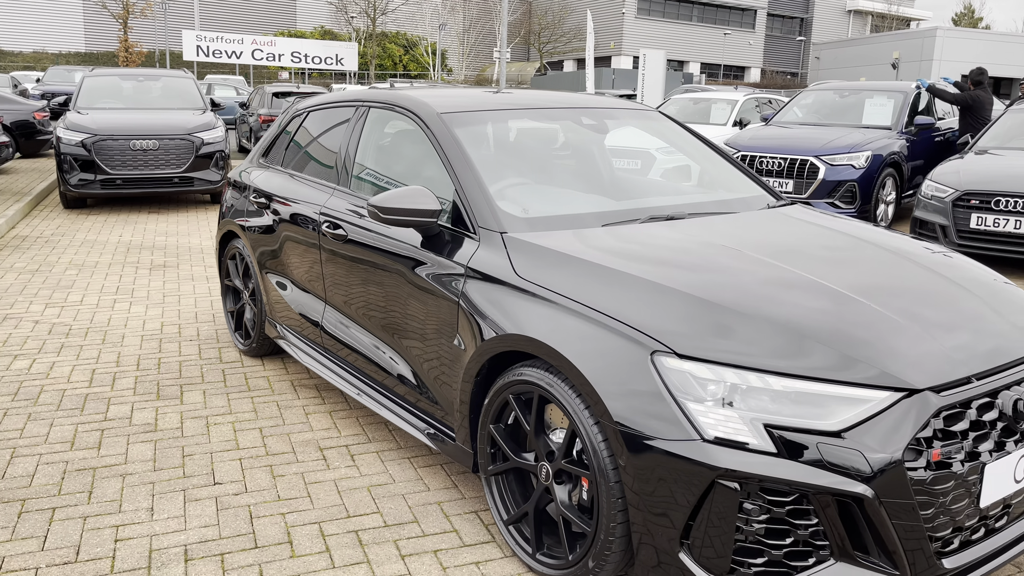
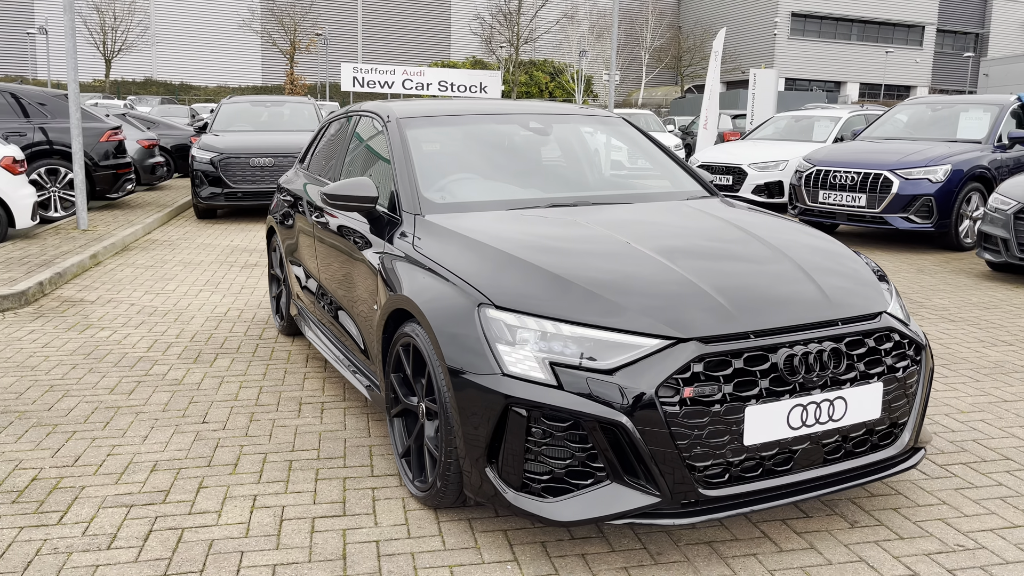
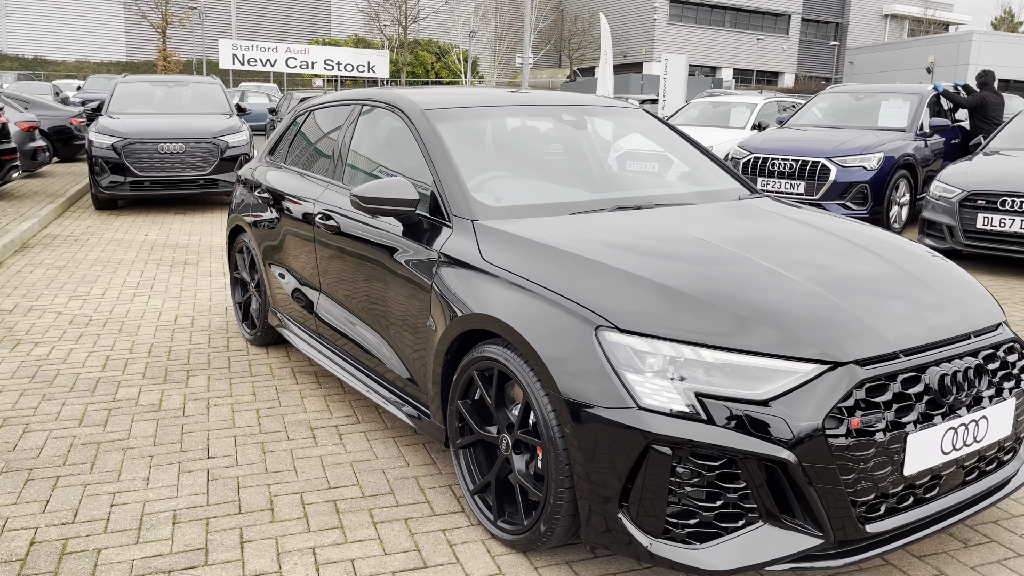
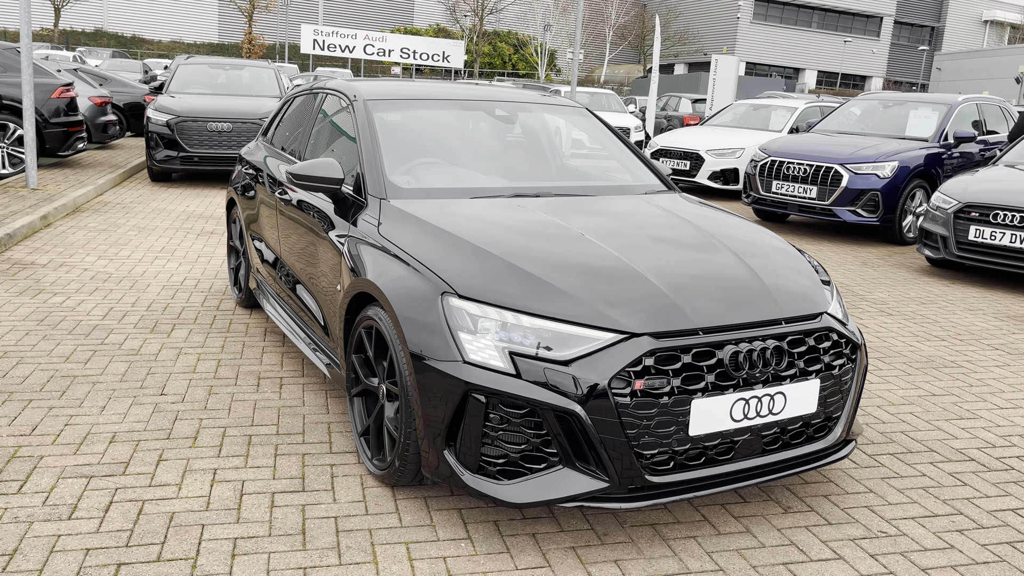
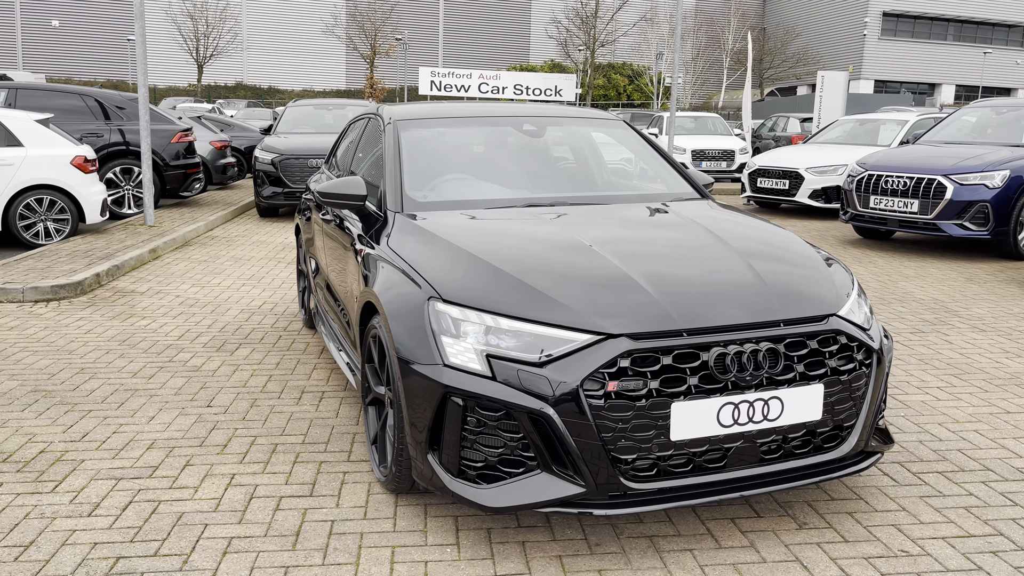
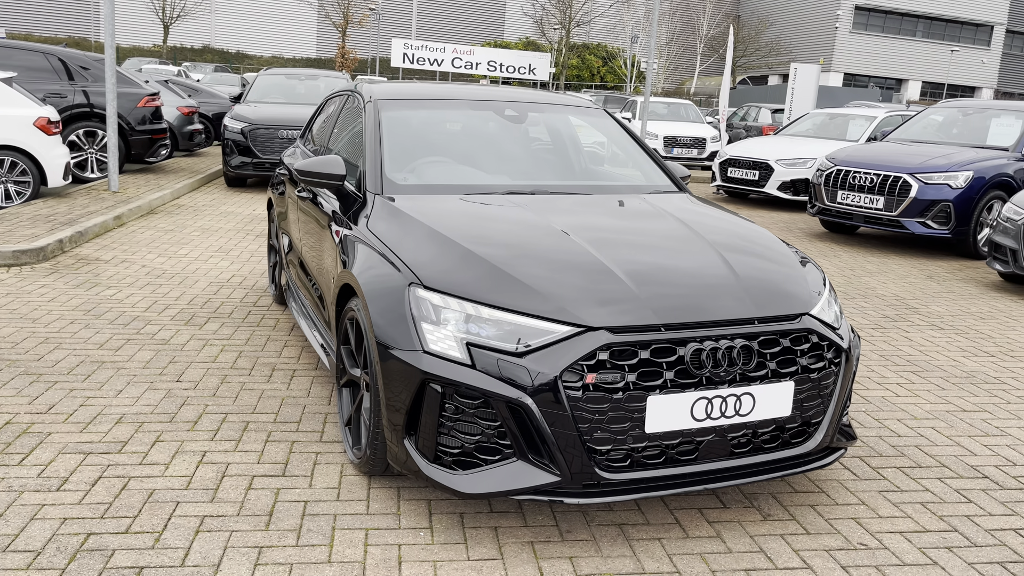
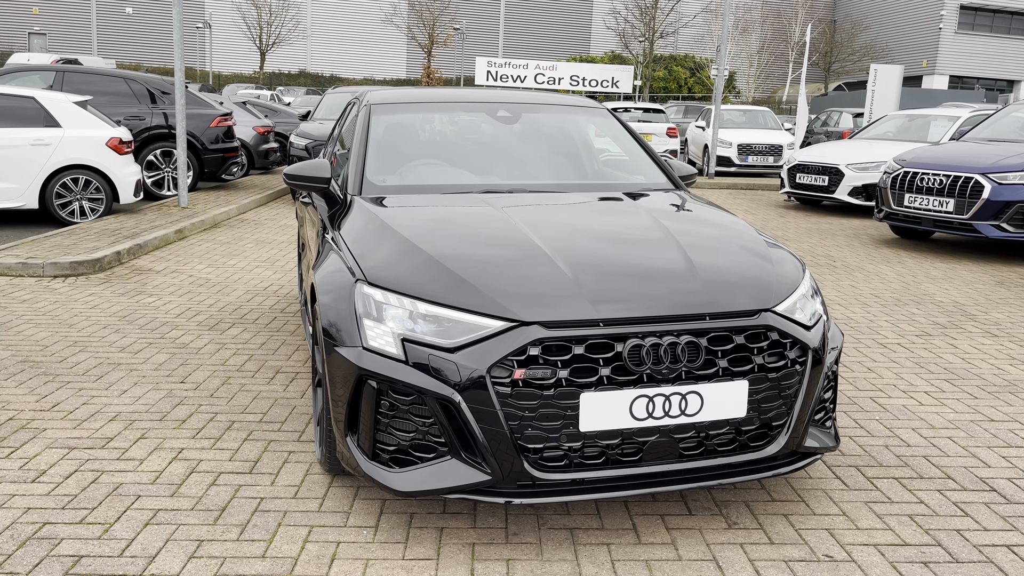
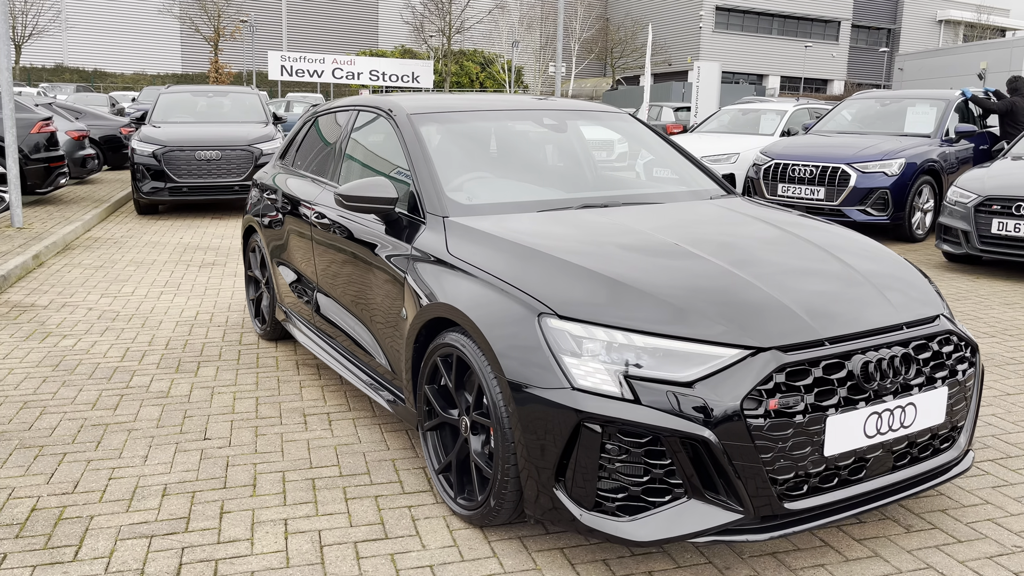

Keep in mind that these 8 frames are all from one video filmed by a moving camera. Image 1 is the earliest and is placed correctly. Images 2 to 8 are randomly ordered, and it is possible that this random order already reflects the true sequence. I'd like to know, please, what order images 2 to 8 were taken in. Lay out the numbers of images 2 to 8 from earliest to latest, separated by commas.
3, 8, 2, 5, 7, 6, 4
